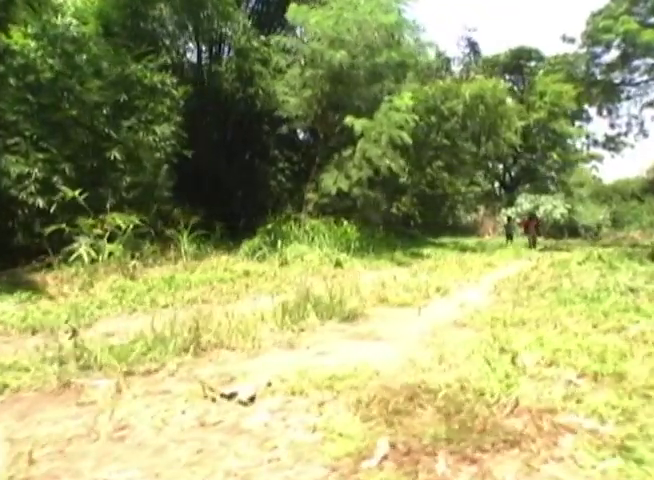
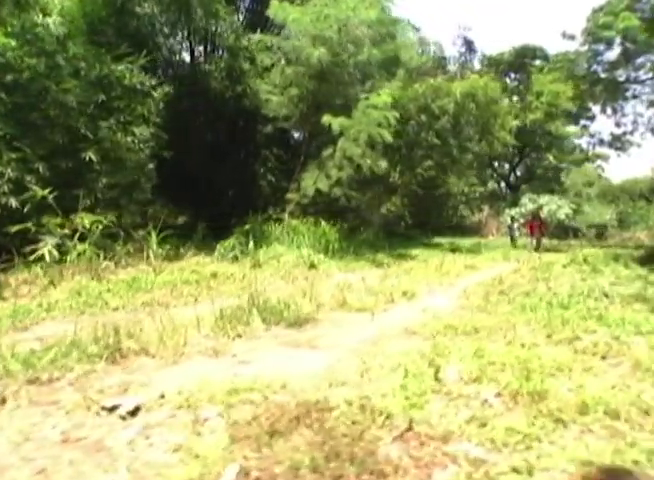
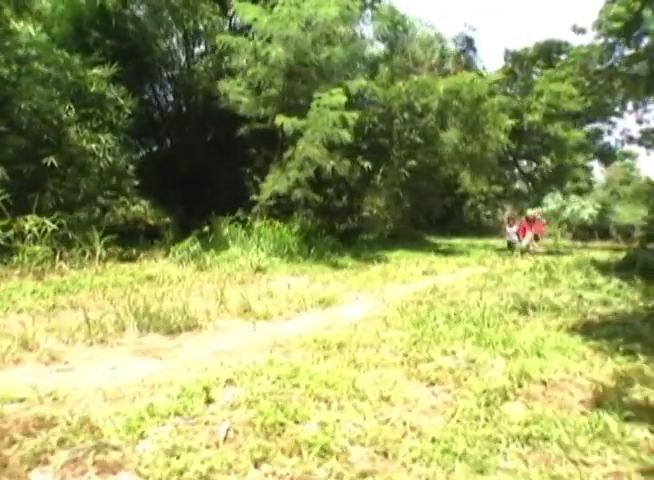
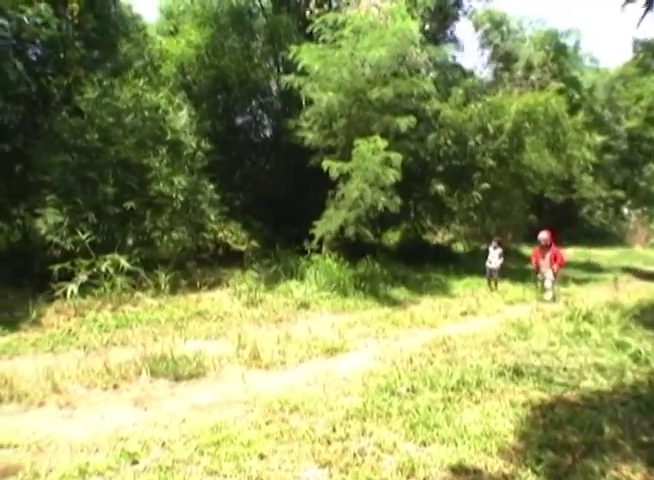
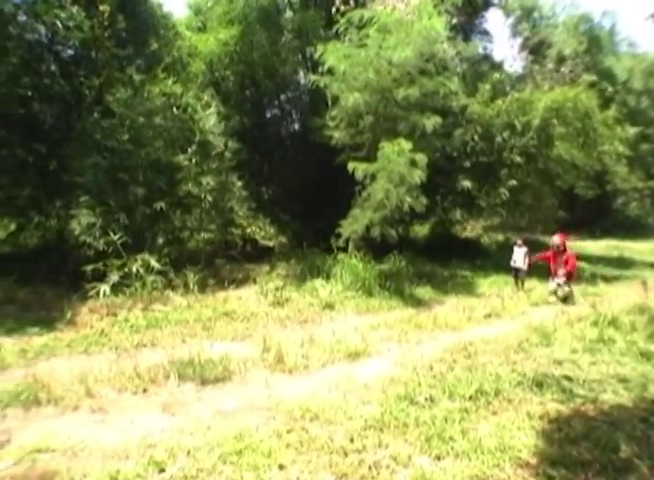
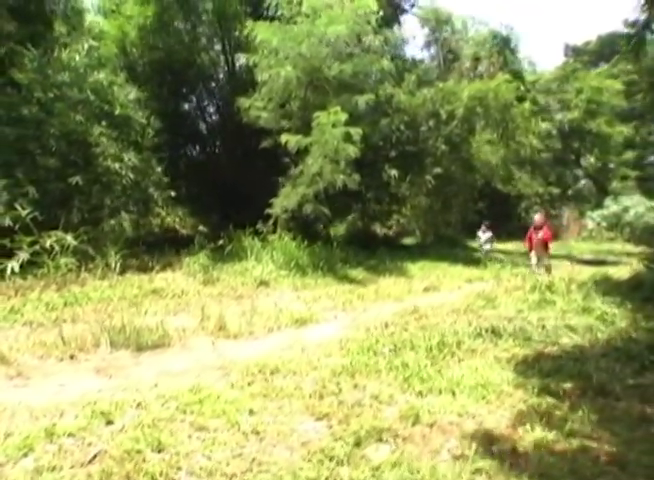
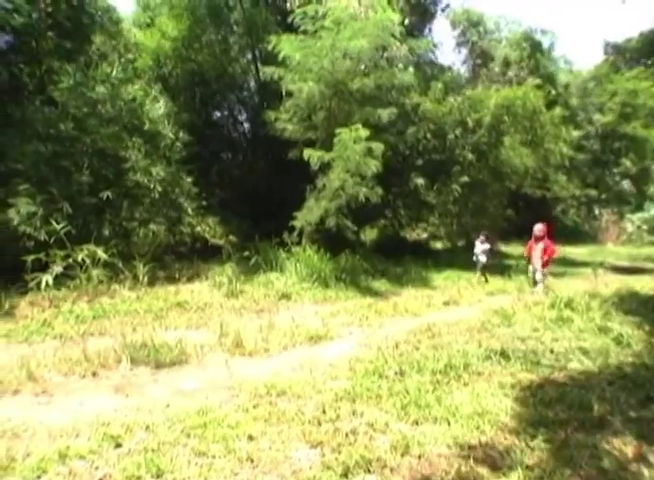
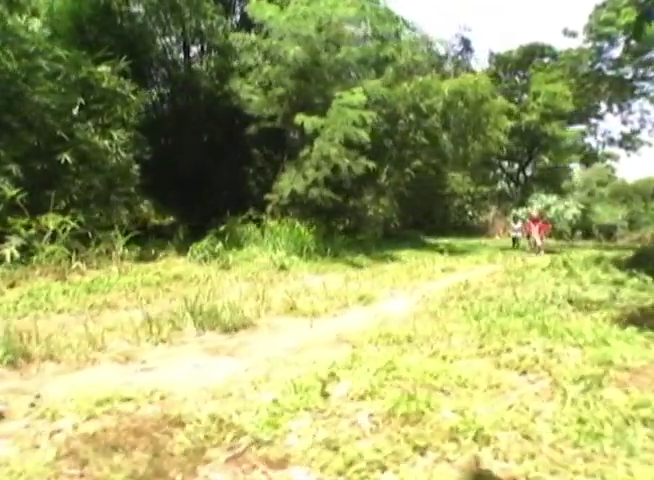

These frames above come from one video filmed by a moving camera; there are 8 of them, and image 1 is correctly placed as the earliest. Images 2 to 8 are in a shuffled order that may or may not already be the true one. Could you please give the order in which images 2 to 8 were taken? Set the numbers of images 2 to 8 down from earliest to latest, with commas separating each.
2, 8, 3, 6, 7, 4, 5
